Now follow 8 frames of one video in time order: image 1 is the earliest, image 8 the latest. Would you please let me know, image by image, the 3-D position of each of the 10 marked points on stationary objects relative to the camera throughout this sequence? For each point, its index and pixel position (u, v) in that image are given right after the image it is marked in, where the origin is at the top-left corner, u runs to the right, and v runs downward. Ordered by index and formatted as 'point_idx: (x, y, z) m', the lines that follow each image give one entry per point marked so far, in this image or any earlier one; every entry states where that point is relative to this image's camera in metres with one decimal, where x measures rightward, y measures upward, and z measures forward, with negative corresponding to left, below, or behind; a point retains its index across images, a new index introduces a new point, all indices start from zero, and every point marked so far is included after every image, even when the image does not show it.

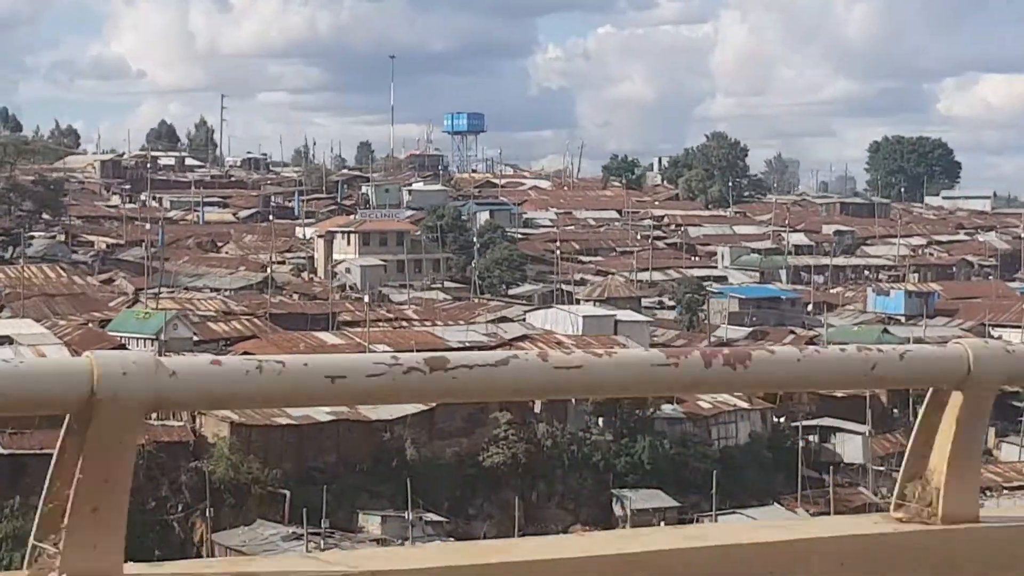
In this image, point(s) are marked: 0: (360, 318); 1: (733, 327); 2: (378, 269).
0: (-1.2, -0.2, +16.5) m
1: (+2.0, -0.4, +19.5) m
2: (-1.3, +0.2, +20.0) m
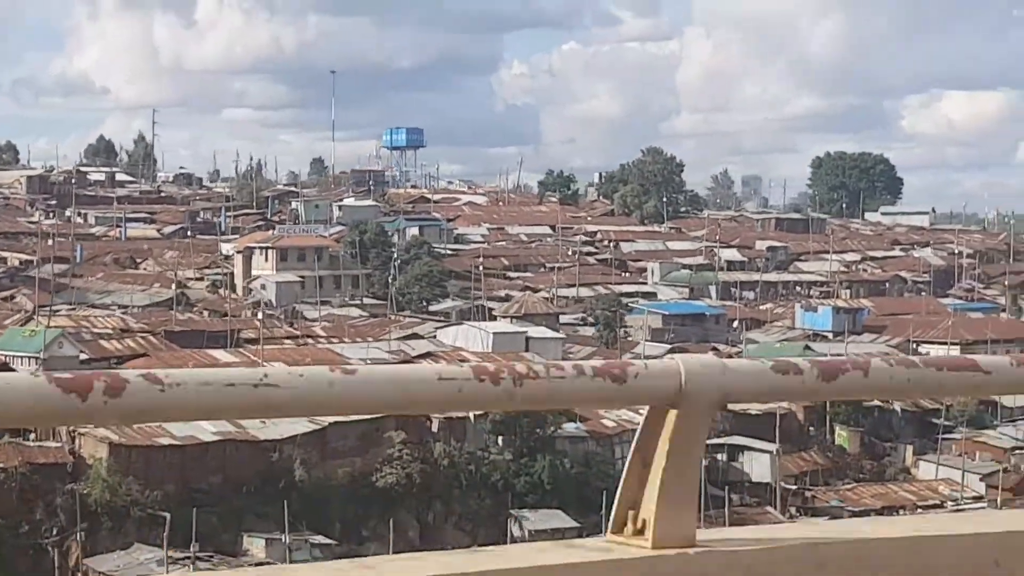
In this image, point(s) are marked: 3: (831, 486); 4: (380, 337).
0: (-1.9, -0.4, +16.2) m
1: (+1.3, -0.5, +19.3) m
2: (-2.1, 0.0, +19.7) m
3: (+2.5, -1.6, +16.5) m
4: (-1.1, -0.4, +16.7) m
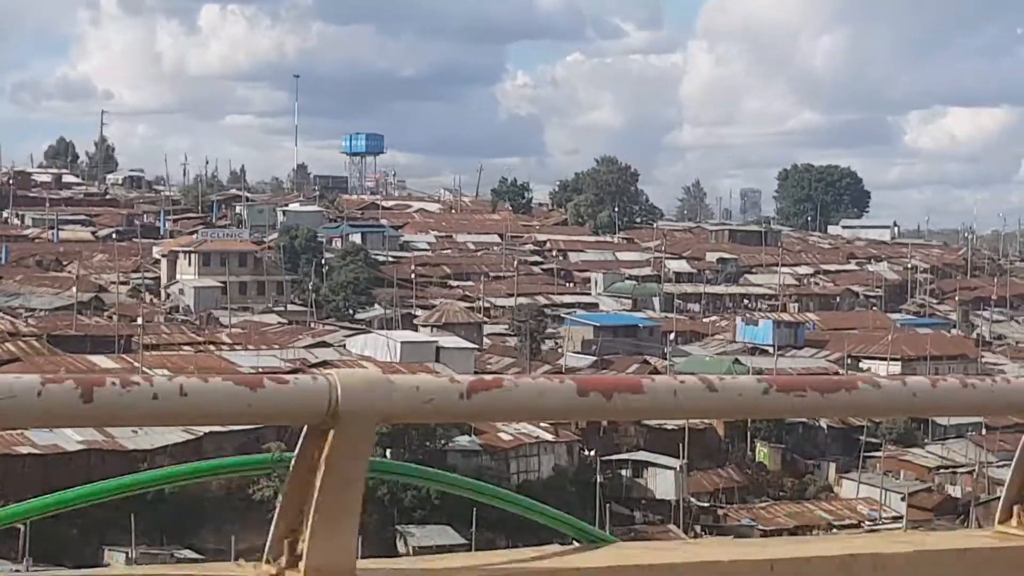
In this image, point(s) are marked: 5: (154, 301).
0: (-2.6, -0.4, +15.7) m
1: (+0.6, -0.6, +18.8) m
2: (-2.7, 0.0, +19.2) m
3: (+1.8, -1.7, +16.0) m
4: (-1.8, -0.4, +16.2) m
5: (-3.4, -0.1, +19.4) m
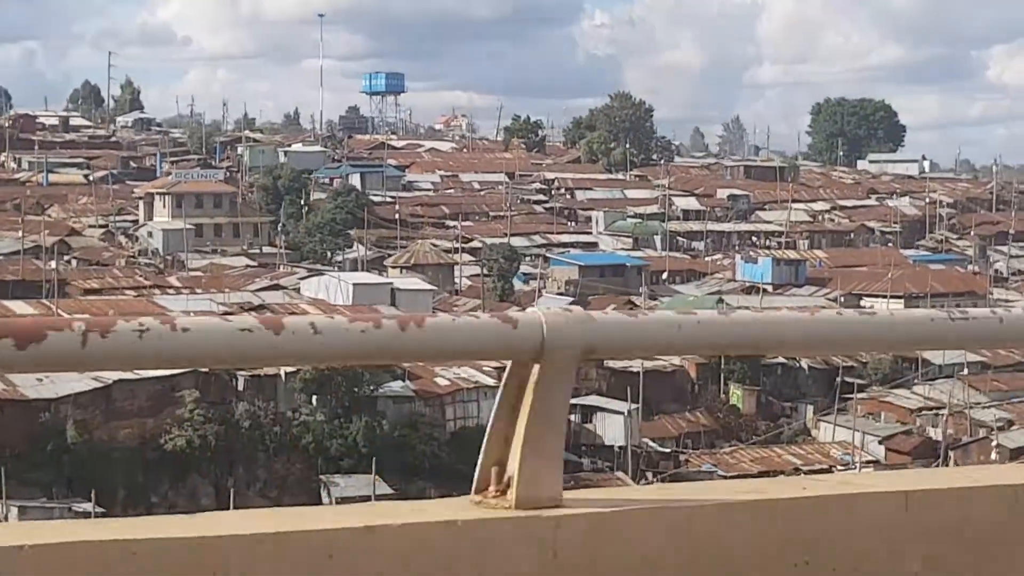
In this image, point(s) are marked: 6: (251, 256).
0: (-2.9, 0.0, +15.3) m
1: (+0.4, -0.1, +18.3) m
2: (-2.9, +0.5, +18.8) m
3: (+1.5, -1.2, +15.4) m
4: (-2.1, 0.0, +15.7) m
5: (-3.6, +0.4, +19.0) m
6: (-2.3, +0.3, +18.5) m
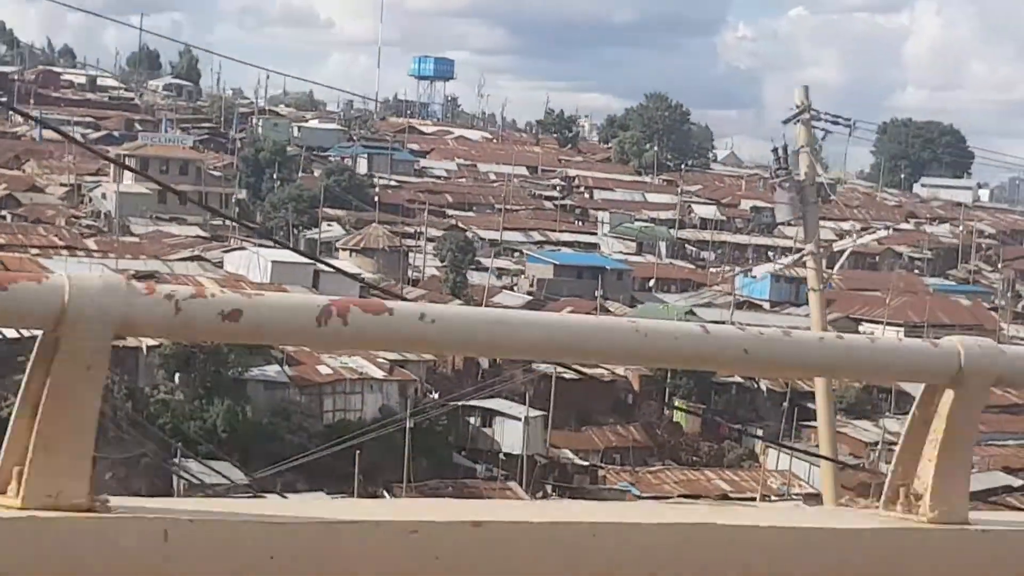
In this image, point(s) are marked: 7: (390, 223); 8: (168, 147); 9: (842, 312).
0: (-3.5, +0.3, +14.6) m
1: (0.0, 0.0, +17.3) m
2: (-3.2, +0.8, +18.0) m
3: (+0.9, -1.2, +14.4) m
4: (-2.6, +0.2, +14.9) m
5: (-3.8, +0.7, +18.3) m
6: (-2.6, +0.5, +17.8) m
7: (-1.2, +0.6, +19.6) m
8: (-3.2, +1.3, +19.7) m
9: (+3.1, -0.2, +19.7) m
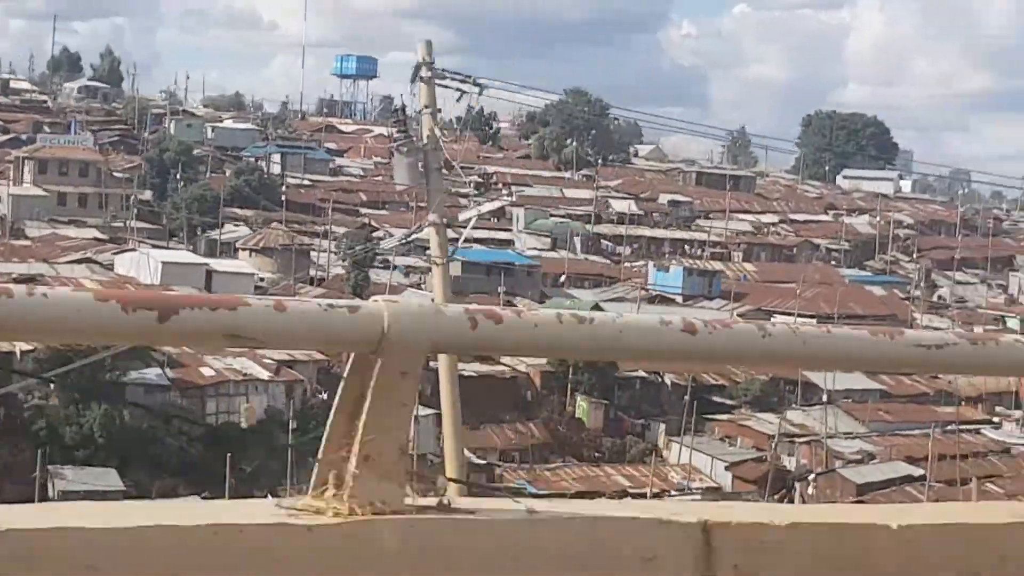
0: (-4.2, +0.3, +14.3) m
1: (-0.8, 0.0, +17.1) m
2: (-4.0, +0.7, +17.8) m
3: (+0.2, -1.2, +14.3) m
4: (-3.3, +0.2, +14.7) m
5: (-4.6, +0.7, +18.0) m
6: (-3.4, +0.5, +17.5) m
7: (-2.0, +0.6, +19.4) m
8: (-4.1, +1.3, +19.4) m
9: (+2.3, -0.2, +19.6) m
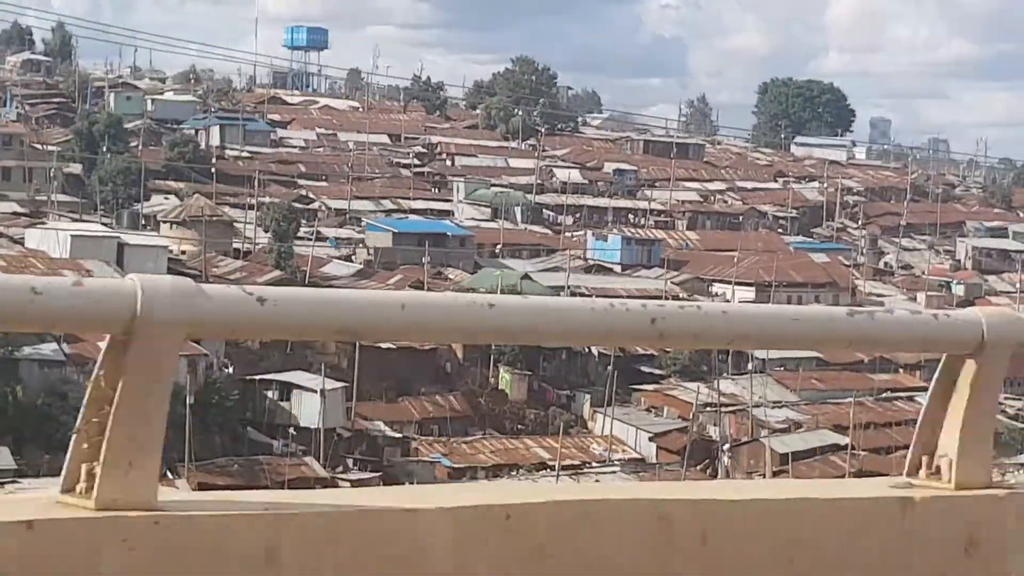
0: (-4.8, +0.4, +14.0) m
1: (-1.4, +0.2, +16.8) m
2: (-4.6, +0.9, +17.4) m
3: (-0.4, -1.0, +14.0) m
4: (-3.9, +0.4, +14.4) m
5: (-5.2, +0.9, +17.7) m
6: (-4.0, +0.7, +17.2) m
7: (-2.6, +0.9, +19.1) m
8: (-4.7, +1.5, +19.1) m
9: (+1.7, +0.1, +19.3) m
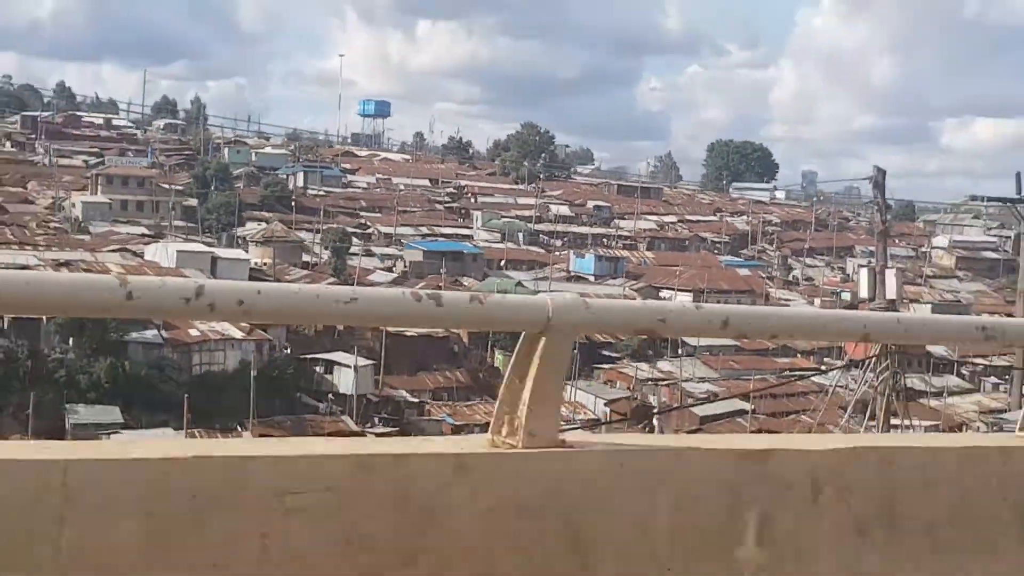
0: (-4.9, +0.4, +19.2) m
1: (-1.3, +0.2, +21.8) m
2: (-4.5, +0.9, +22.7) m
3: (-0.5, -1.0, +18.9) m
4: (-4.0, +0.4, +19.6) m
5: (-5.1, +0.9, +23.0) m
6: (-3.9, +0.7, +22.4) m
7: (-2.3, +0.8, +24.2) m
8: (-4.4, +1.5, +24.3) m
9: (+2.0, +0.1, +24.0) m
